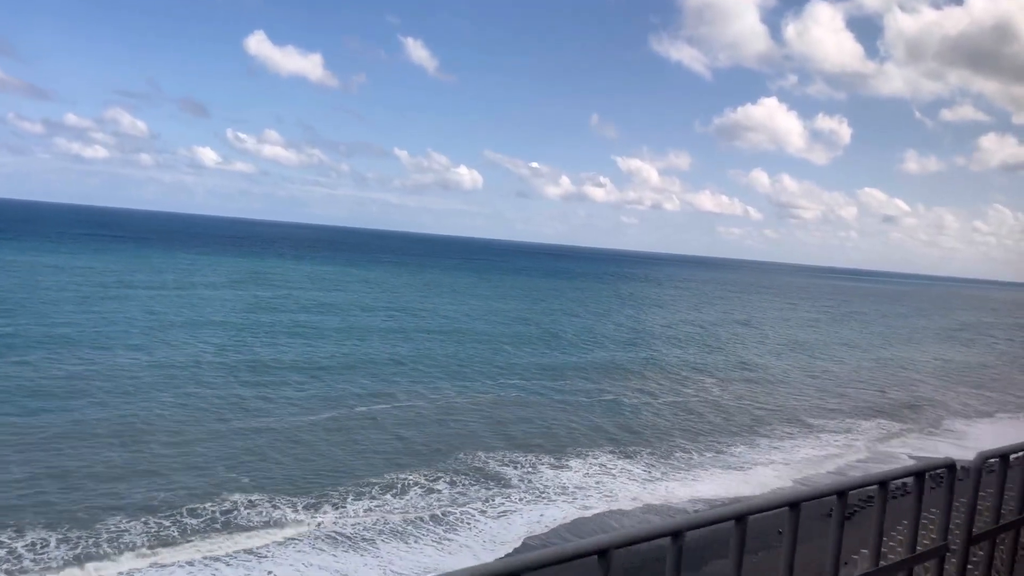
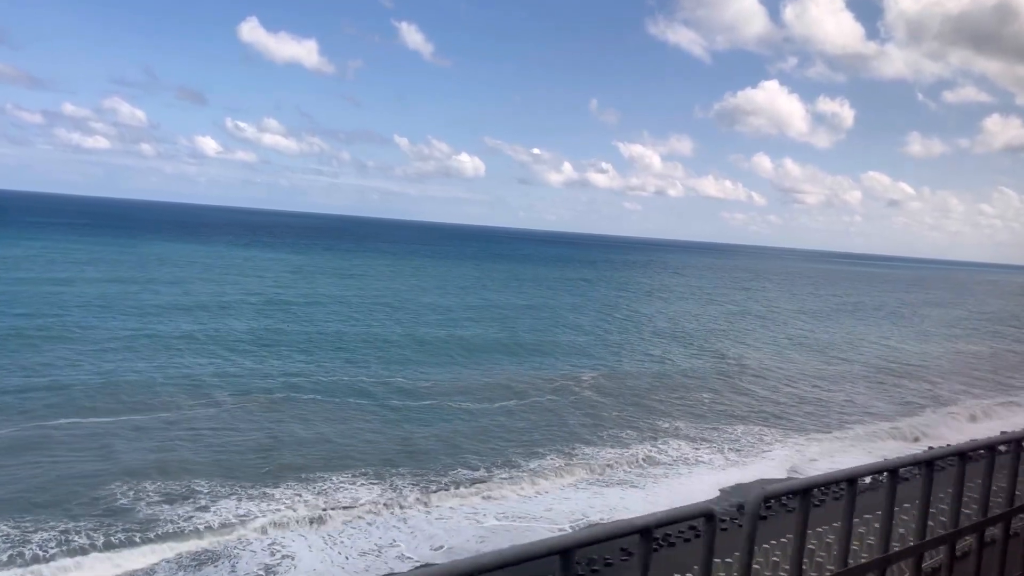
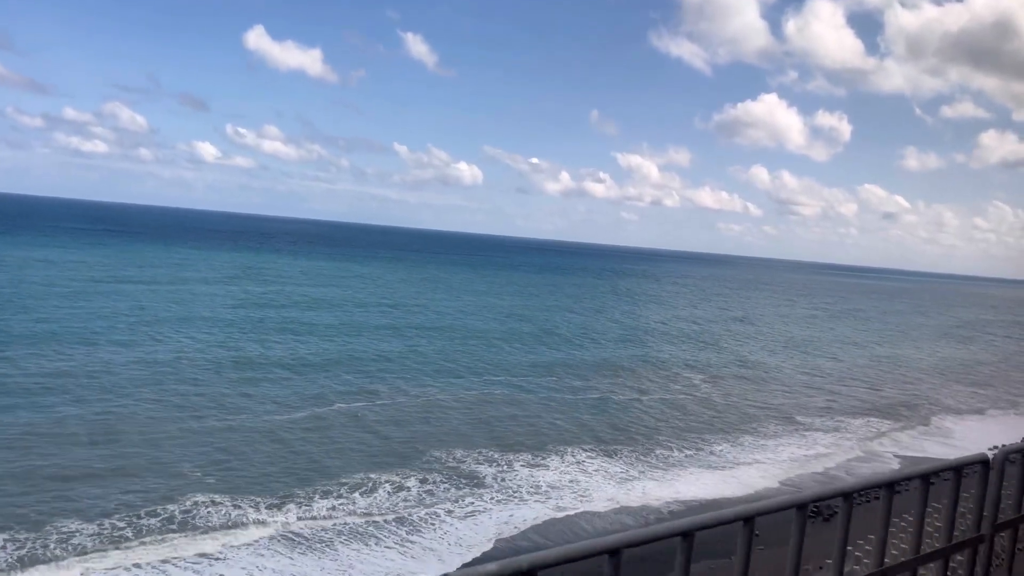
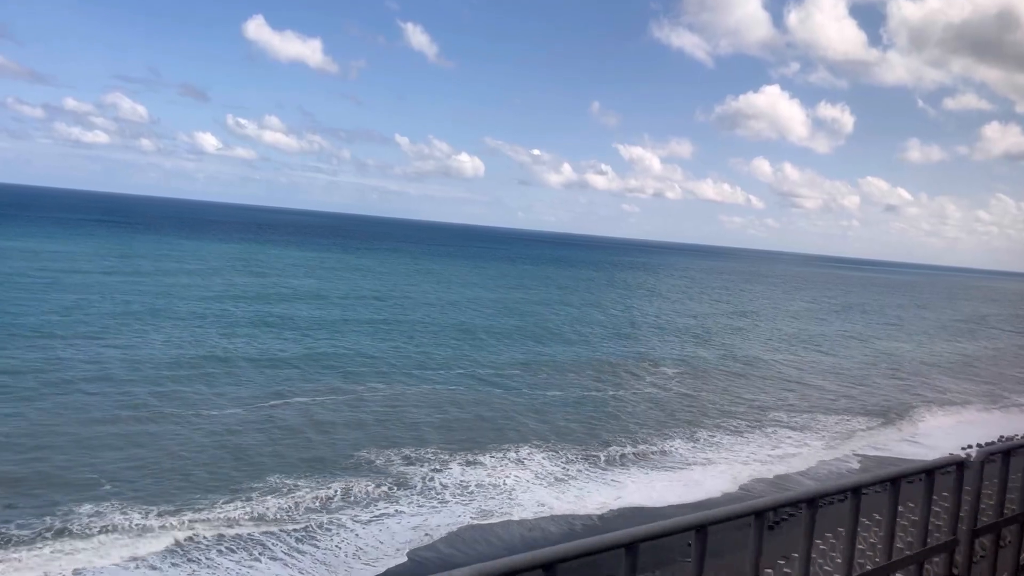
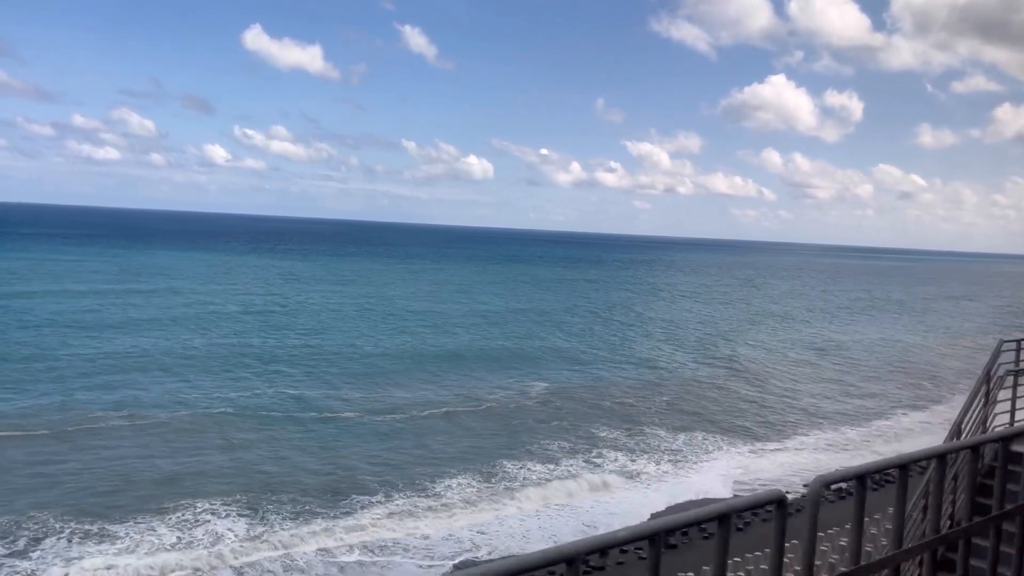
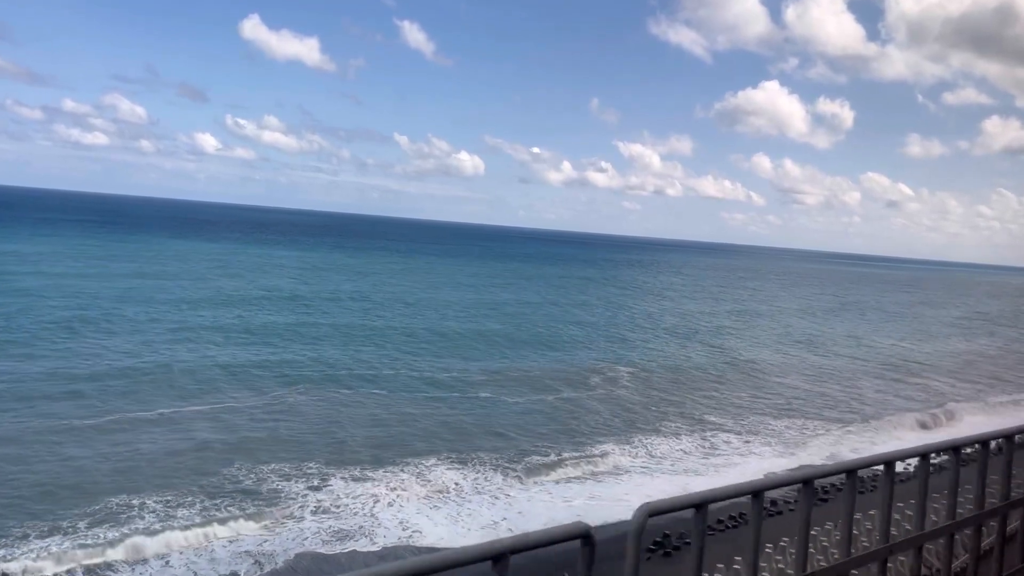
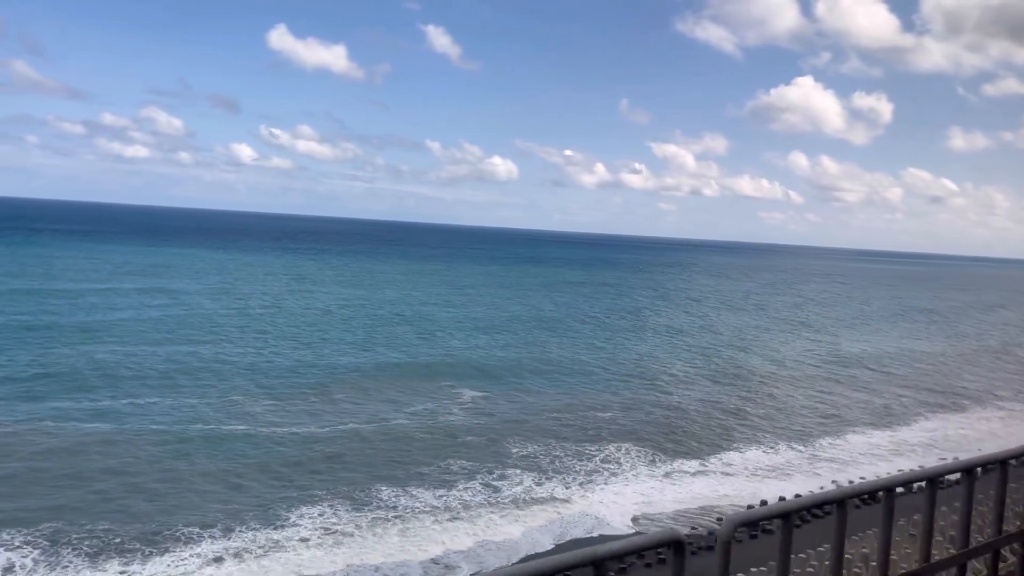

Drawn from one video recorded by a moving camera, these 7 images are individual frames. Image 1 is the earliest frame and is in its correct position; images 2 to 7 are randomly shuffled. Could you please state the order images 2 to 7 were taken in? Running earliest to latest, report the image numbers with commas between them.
3, 4, 6, 2, 5, 7
